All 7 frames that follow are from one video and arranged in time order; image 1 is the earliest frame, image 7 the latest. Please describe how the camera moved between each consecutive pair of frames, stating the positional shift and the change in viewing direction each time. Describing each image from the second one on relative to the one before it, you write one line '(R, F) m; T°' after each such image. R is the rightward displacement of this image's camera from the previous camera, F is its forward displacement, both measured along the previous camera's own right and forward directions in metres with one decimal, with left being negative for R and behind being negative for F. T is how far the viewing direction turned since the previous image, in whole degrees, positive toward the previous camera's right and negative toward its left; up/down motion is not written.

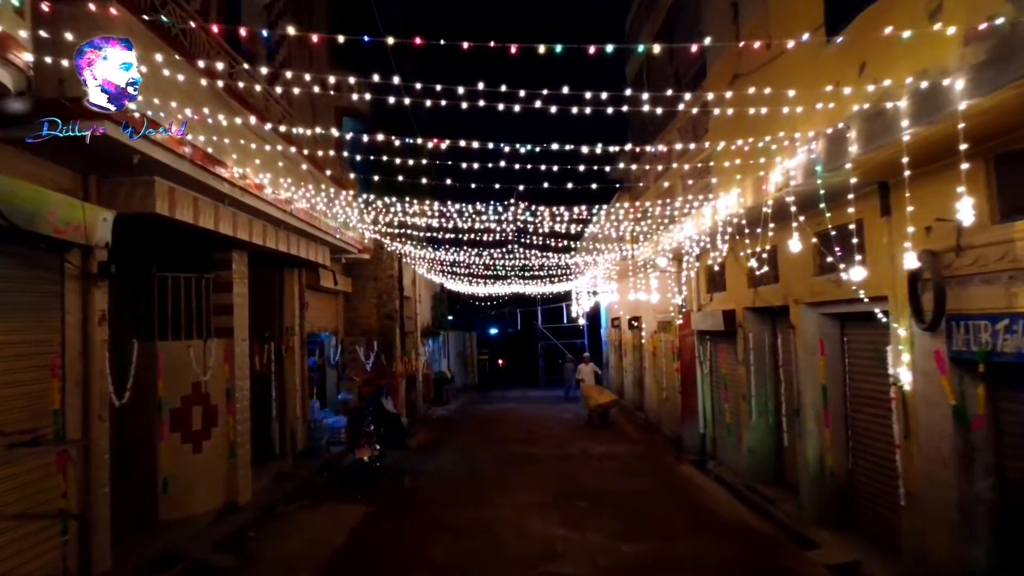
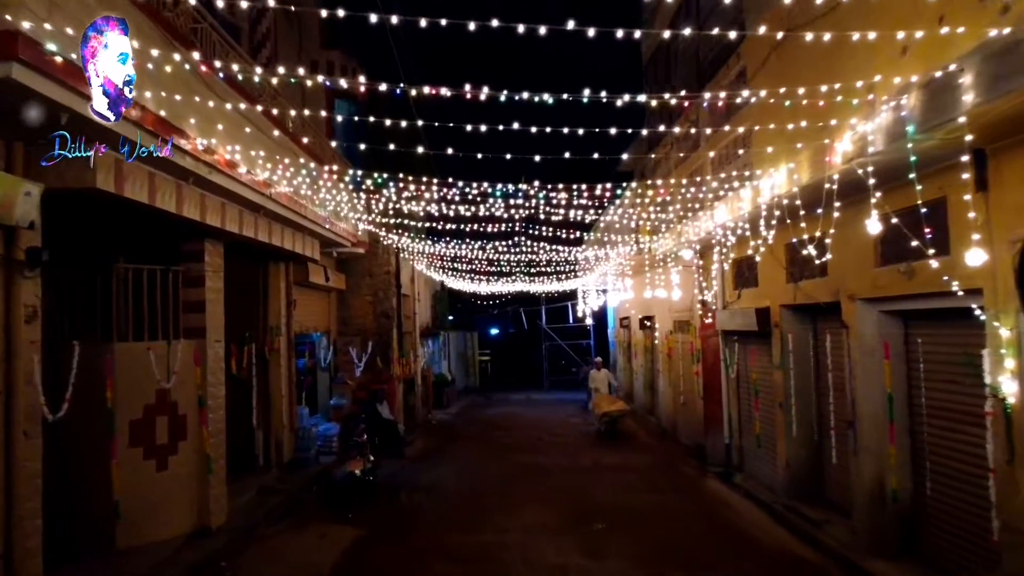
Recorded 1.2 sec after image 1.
(-0.1, +1.1) m; 0°
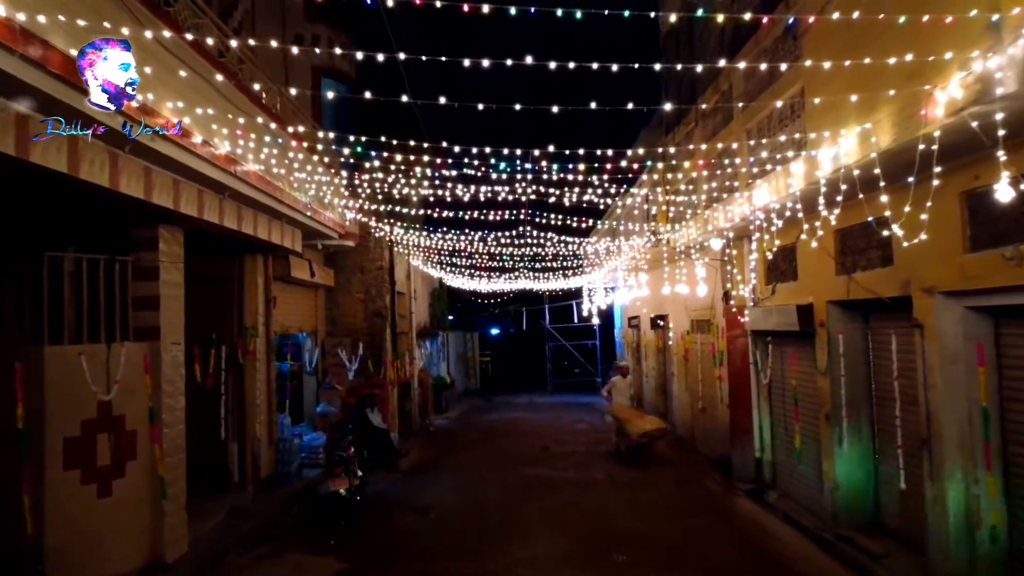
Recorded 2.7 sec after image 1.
(-0.1, +1.2) m; 0°
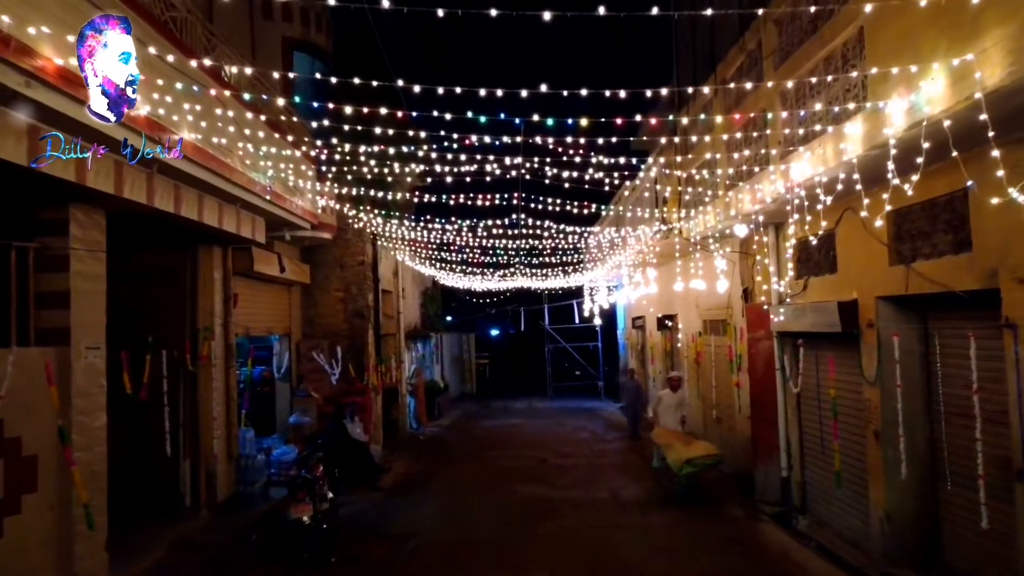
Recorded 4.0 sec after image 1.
(+0.1, +1.2) m; 0°
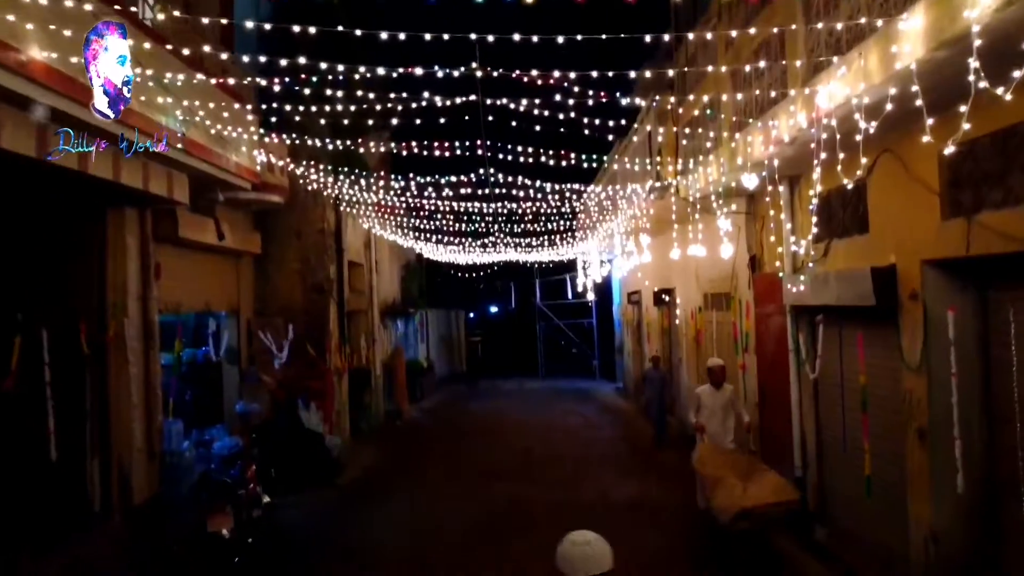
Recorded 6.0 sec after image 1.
(+0.3, +1.3) m; 0°
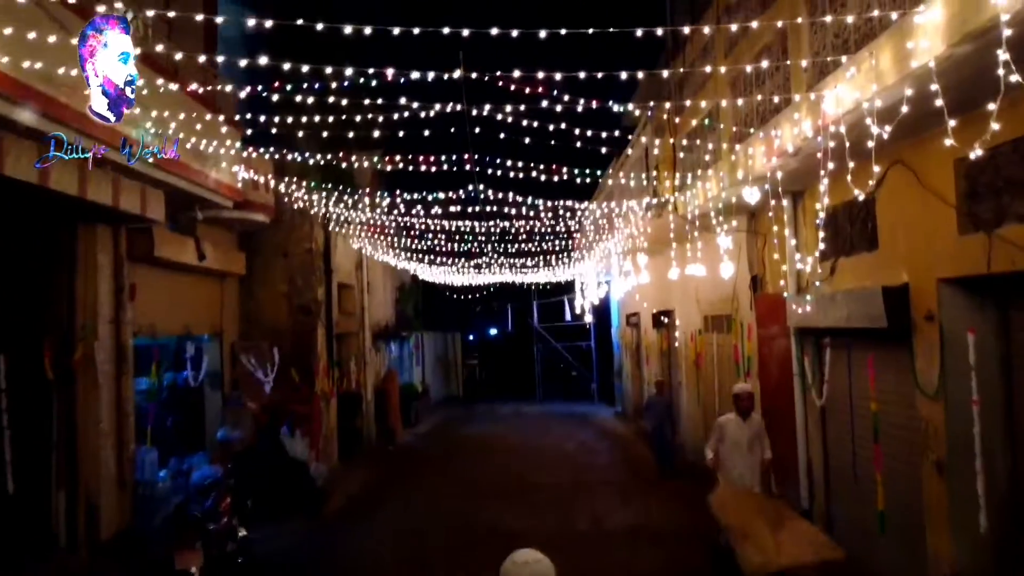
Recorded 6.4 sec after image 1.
(+0.1, +0.4) m; 0°
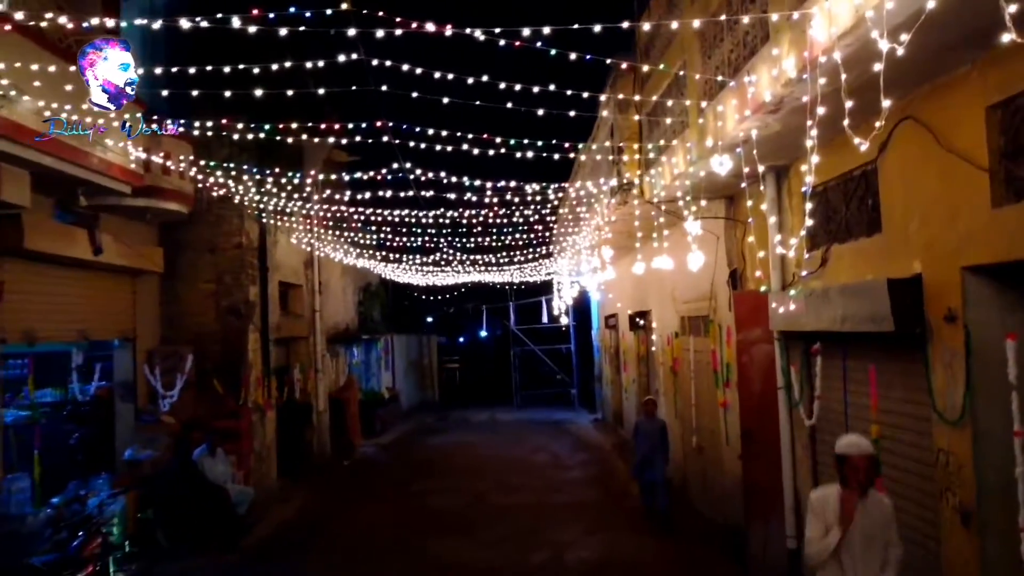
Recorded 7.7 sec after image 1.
(+0.4, +1.2) m; 0°
